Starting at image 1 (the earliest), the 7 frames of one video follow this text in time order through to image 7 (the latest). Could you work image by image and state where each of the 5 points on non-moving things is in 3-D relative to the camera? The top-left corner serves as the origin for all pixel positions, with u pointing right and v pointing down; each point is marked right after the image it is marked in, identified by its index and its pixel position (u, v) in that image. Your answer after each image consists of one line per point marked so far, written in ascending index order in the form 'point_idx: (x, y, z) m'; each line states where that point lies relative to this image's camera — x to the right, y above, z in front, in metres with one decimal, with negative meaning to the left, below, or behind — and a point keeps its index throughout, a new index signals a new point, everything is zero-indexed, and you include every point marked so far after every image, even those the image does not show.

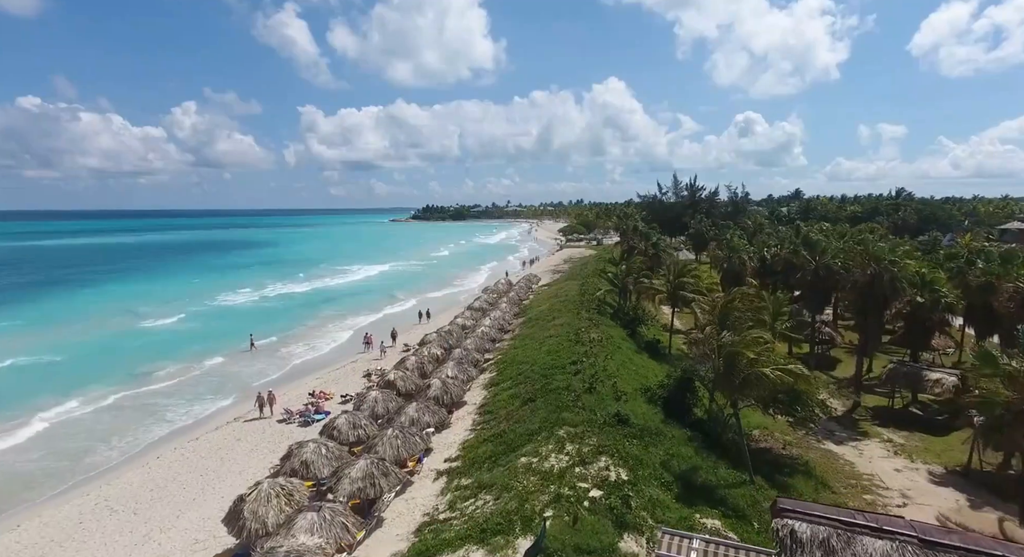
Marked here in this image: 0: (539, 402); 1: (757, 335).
0: (+1.0, -4.4, +19.6) m
1: (+7.1, -1.7, +16.1) m
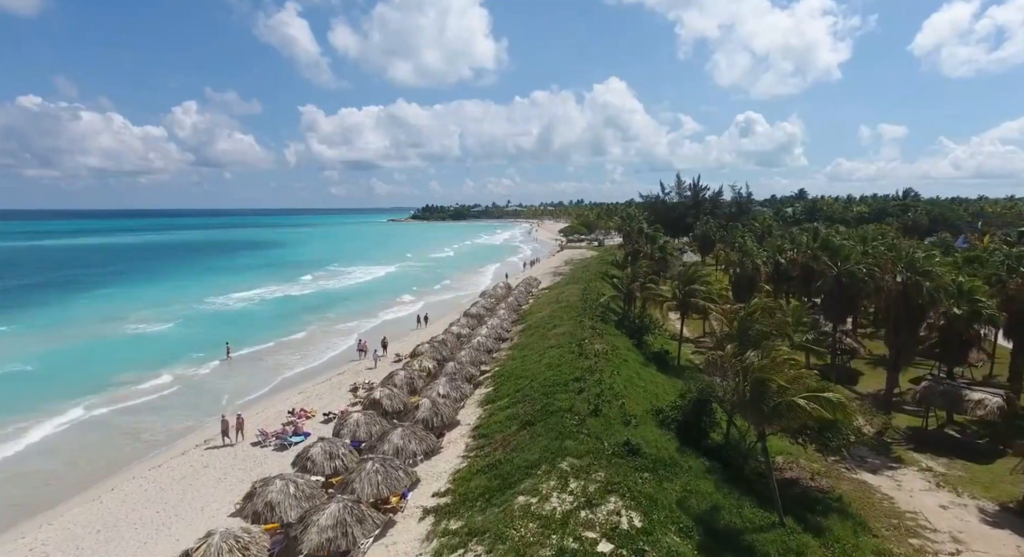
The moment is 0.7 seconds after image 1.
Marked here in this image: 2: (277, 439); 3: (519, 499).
0: (+0.9, -4.7, +17.6) m
1: (+7.0, -2.0, +14.2) m
2: (-8.4, -5.7, +19.9) m
3: (+0.2, -5.5, +13.8) m
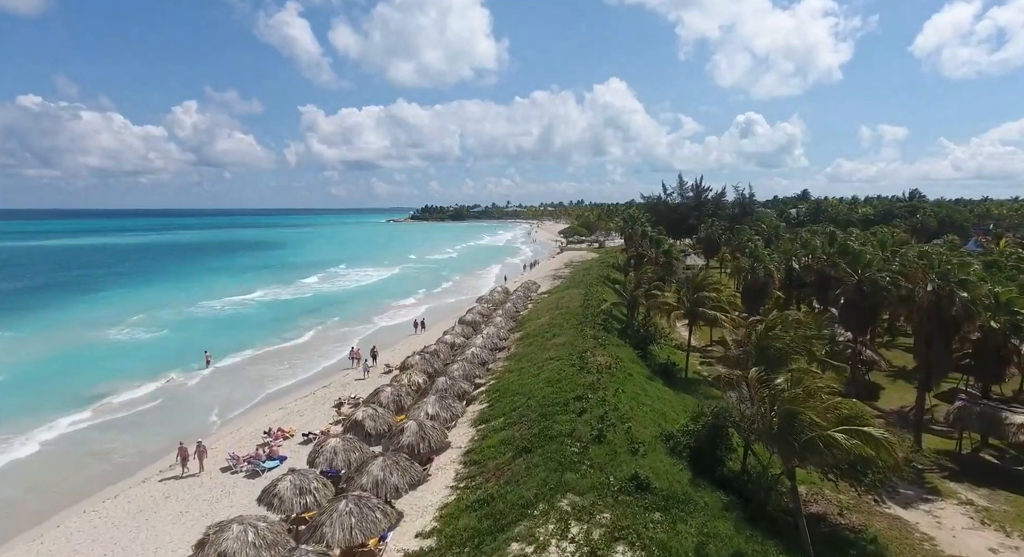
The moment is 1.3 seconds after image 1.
0: (+0.7, -5.0, +15.8) m
1: (+6.9, -2.4, +12.4) m
2: (-8.6, -6.0, +18.1) m
3: (0.0, -5.8, +12.0) m
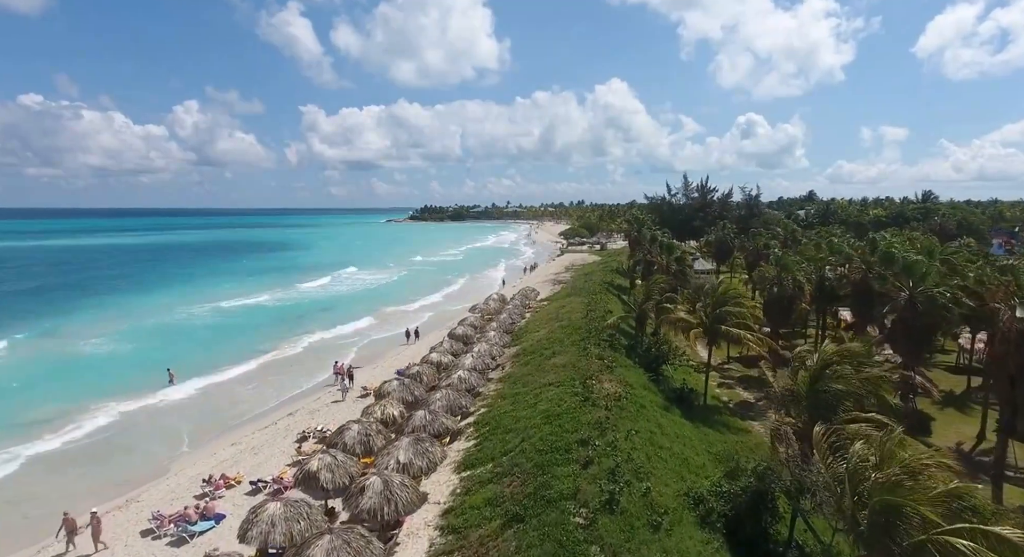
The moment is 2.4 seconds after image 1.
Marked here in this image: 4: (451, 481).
0: (+0.4, -5.5, +12.4) m
1: (+6.6, -2.9, +8.9) m
2: (-8.8, -6.5, +14.6) m
3: (-0.3, -6.3, +8.6) m
4: (-1.8, -5.9, +16.1) m
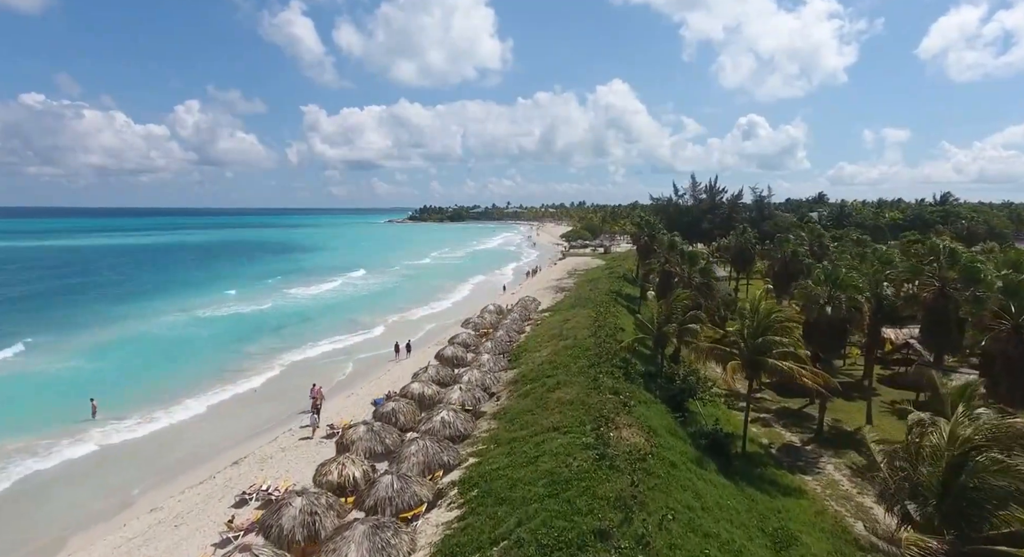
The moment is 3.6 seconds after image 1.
0: (+0.2, -6.2, +8.0) m
1: (+6.4, -3.5, +4.6) m
2: (-9.0, -7.1, +10.3) m
3: (-0.5, -6.9, +4.2) m
4: (-1.9, -6.5, +11.8) m
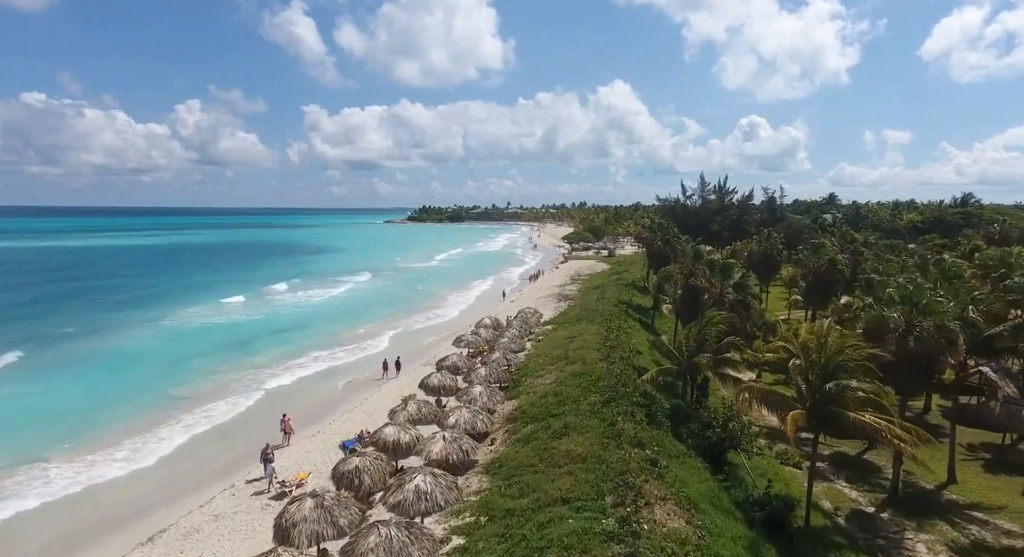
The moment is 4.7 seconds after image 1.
0: (+0.1, -6.8, +3.7) m
1: (+6.3, -4.2, +0.2) m
2: (-9.1, -7.7, +6.0) m
3: (-0.6, -7.5, -0.1) m
4: (-2.0, -7.2, +7.5) m
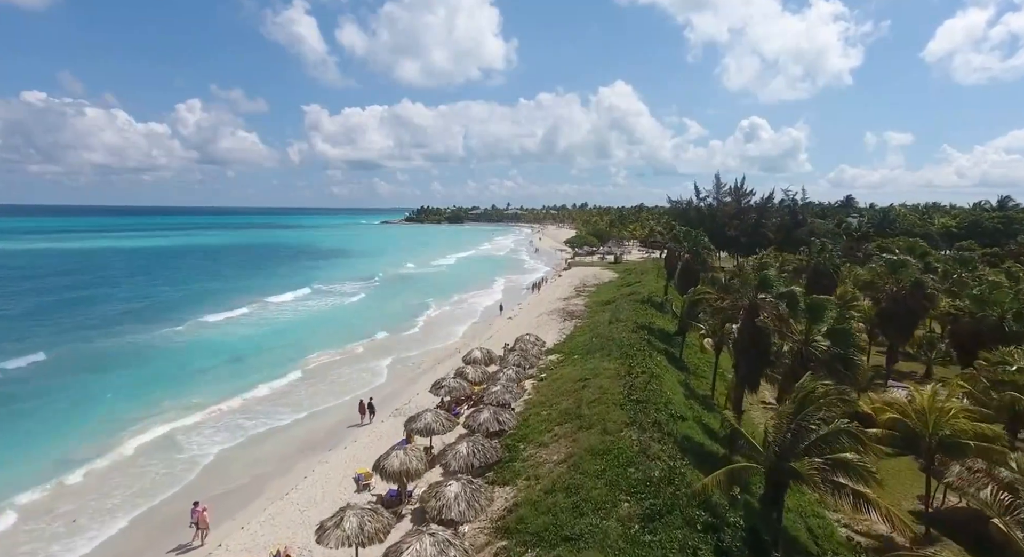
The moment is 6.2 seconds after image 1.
0: (-0.1, -8.0, -3.4) m
1: (+6.1, -5.4, -6.9) m
2: (-9.4, -8.9, -1.1) m
3: (-0.8, -8.7, -7.2) m
4: (-2.3, -8.3, +0.3) m
